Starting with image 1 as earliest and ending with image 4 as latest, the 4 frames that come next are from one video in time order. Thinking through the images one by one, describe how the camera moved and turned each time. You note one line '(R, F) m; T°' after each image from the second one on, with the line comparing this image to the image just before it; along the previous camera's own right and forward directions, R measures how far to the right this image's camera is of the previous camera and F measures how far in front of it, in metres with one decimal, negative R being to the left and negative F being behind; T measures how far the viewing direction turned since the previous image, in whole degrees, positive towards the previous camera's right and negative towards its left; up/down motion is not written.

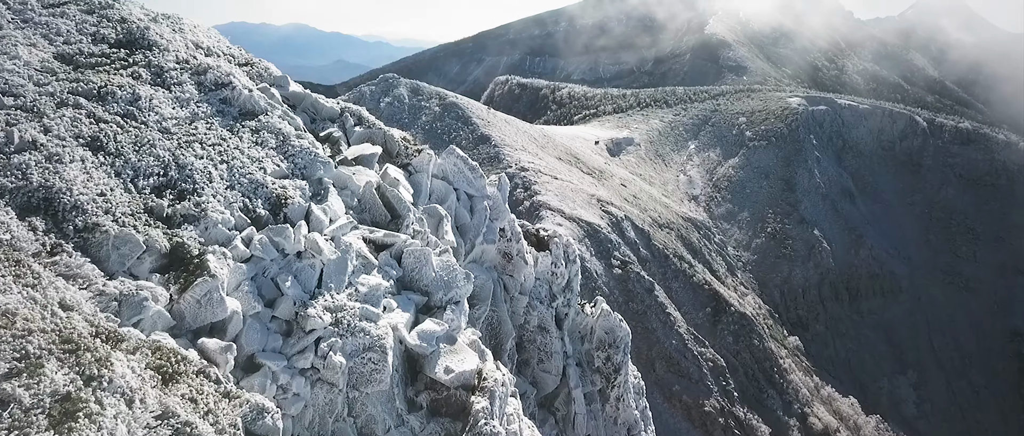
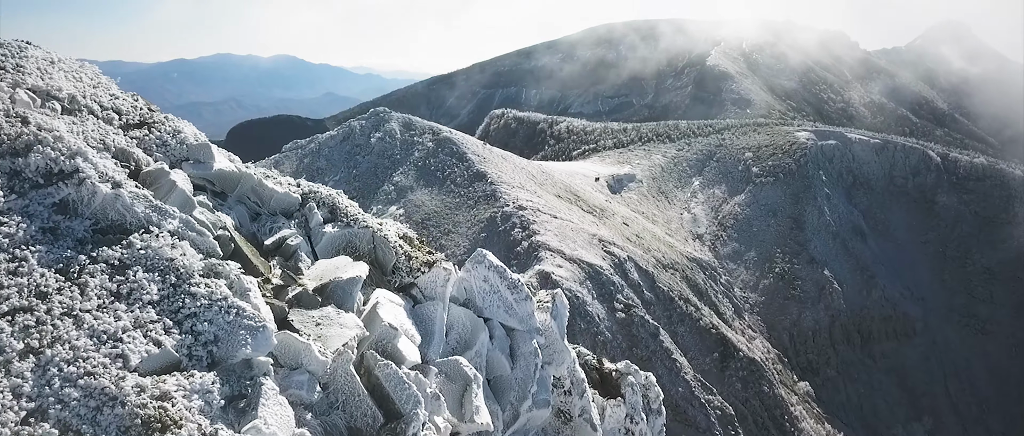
(-0.9, +4.1) m; +1°
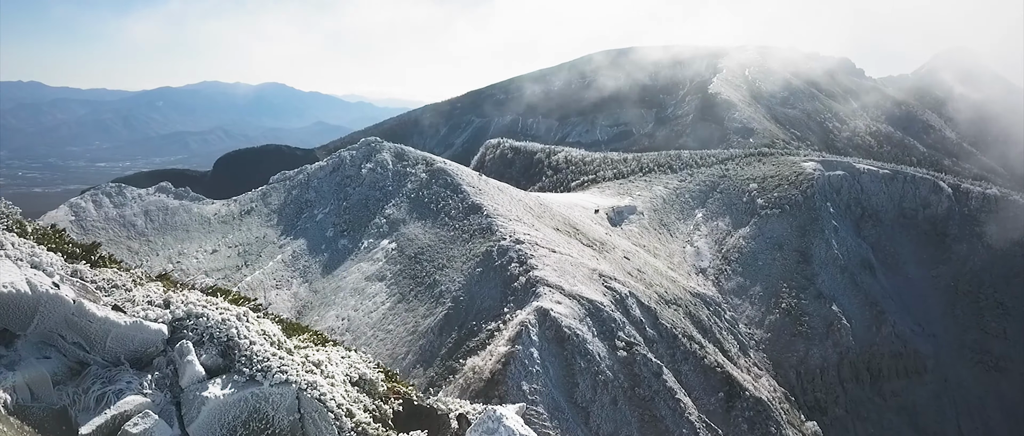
(-0.3, +2.9) m; +1°
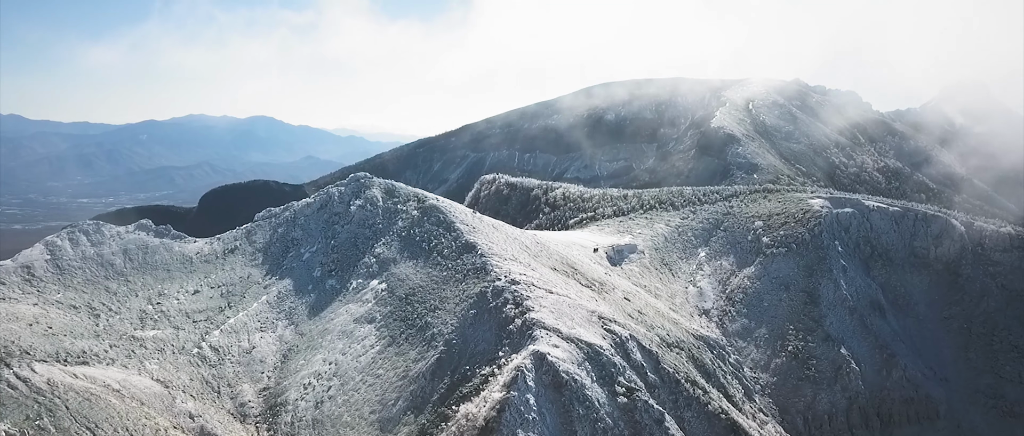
(0.0, +2.6) m; 0°
